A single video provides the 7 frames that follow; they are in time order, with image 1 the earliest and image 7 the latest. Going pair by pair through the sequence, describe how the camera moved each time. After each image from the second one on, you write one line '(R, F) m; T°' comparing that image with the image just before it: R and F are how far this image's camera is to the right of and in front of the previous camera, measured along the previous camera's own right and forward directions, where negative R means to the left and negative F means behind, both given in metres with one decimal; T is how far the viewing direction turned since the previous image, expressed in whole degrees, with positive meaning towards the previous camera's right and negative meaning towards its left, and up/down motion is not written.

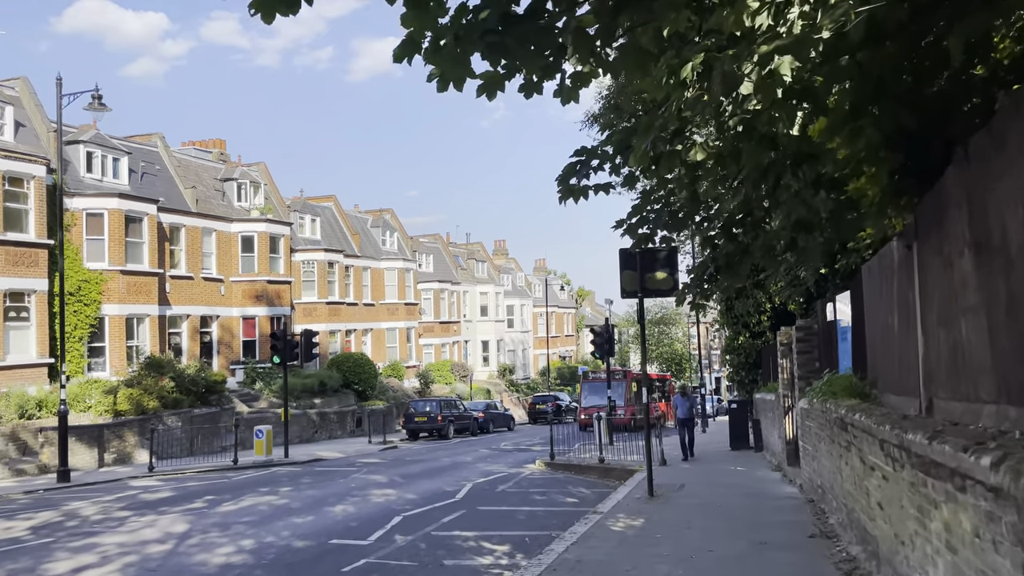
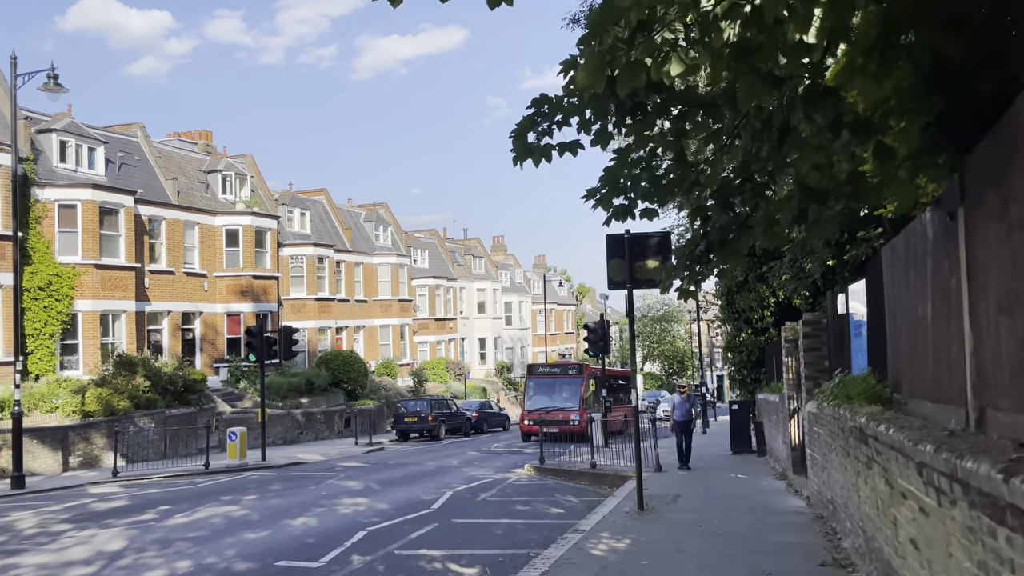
(+0.4, +1.2) m; 0°
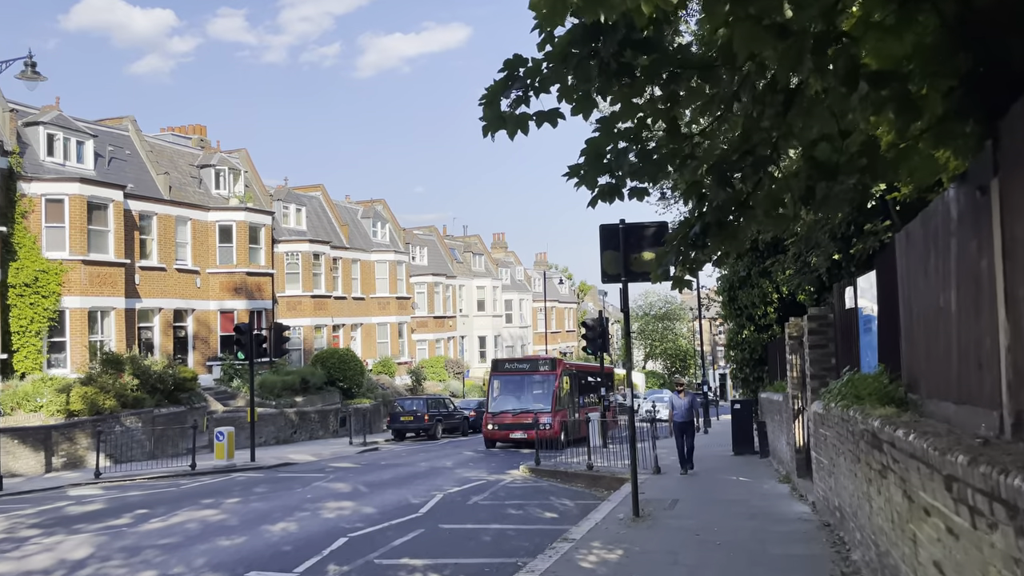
(+0.2, +0.6) m; 0°
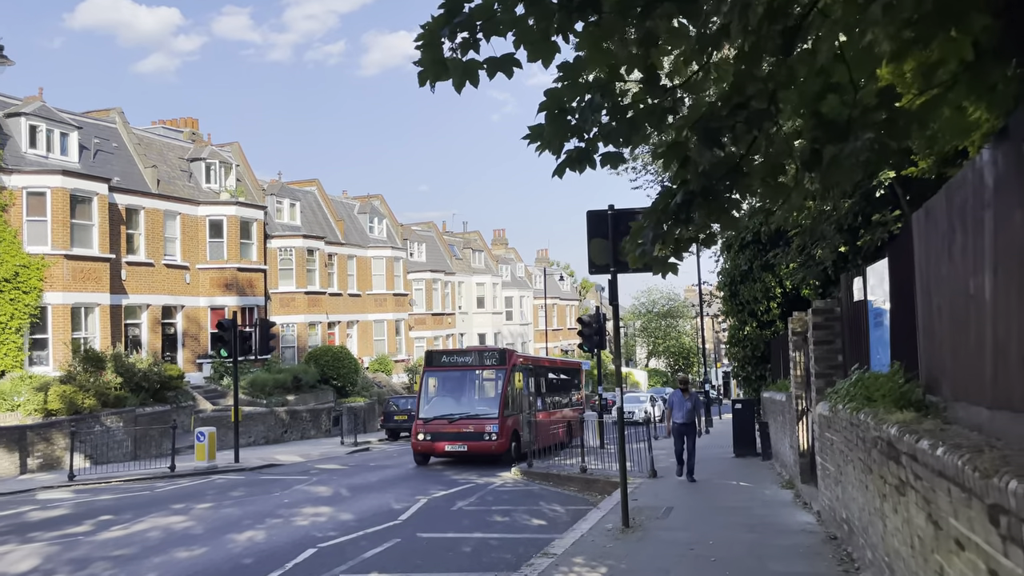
(+0.3, +0.8) m; 0°
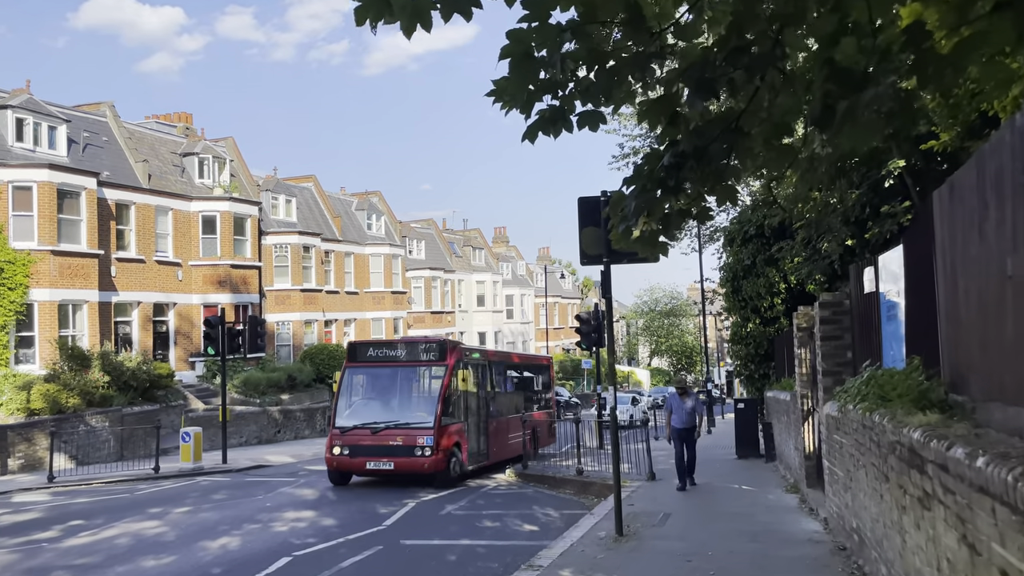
(+0.2, +0.6) m; 0°
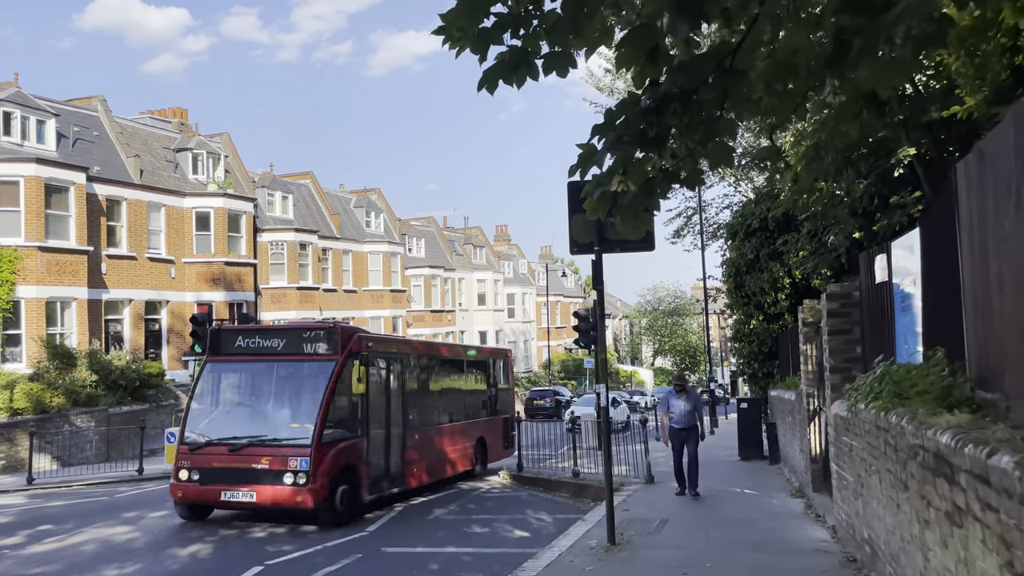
(+0.2, +0.6) m; 0°
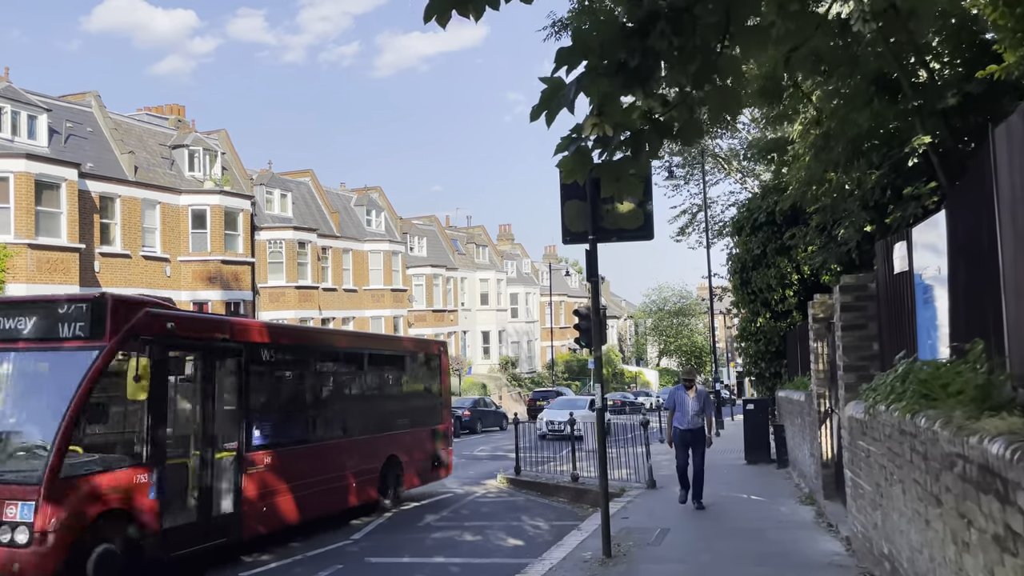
(+0.2, +0.6) m; 0°
